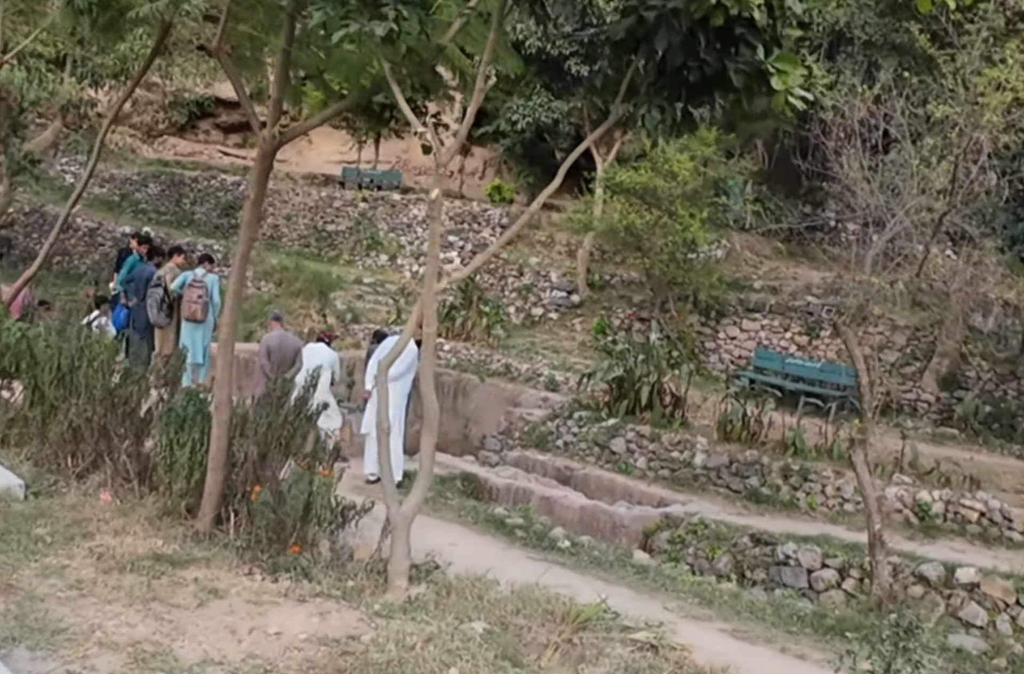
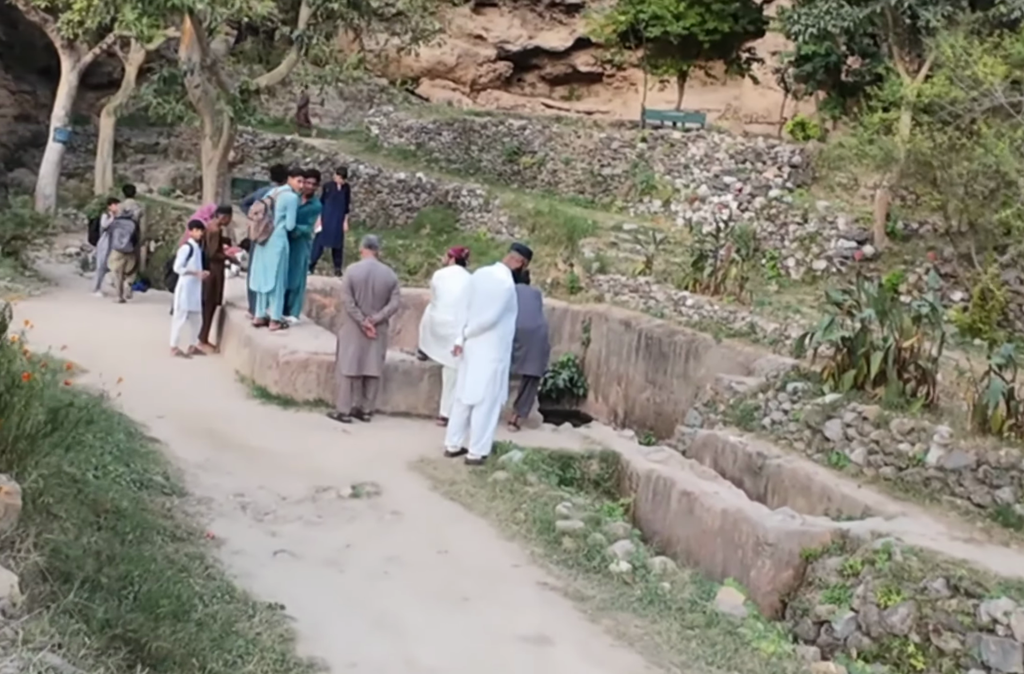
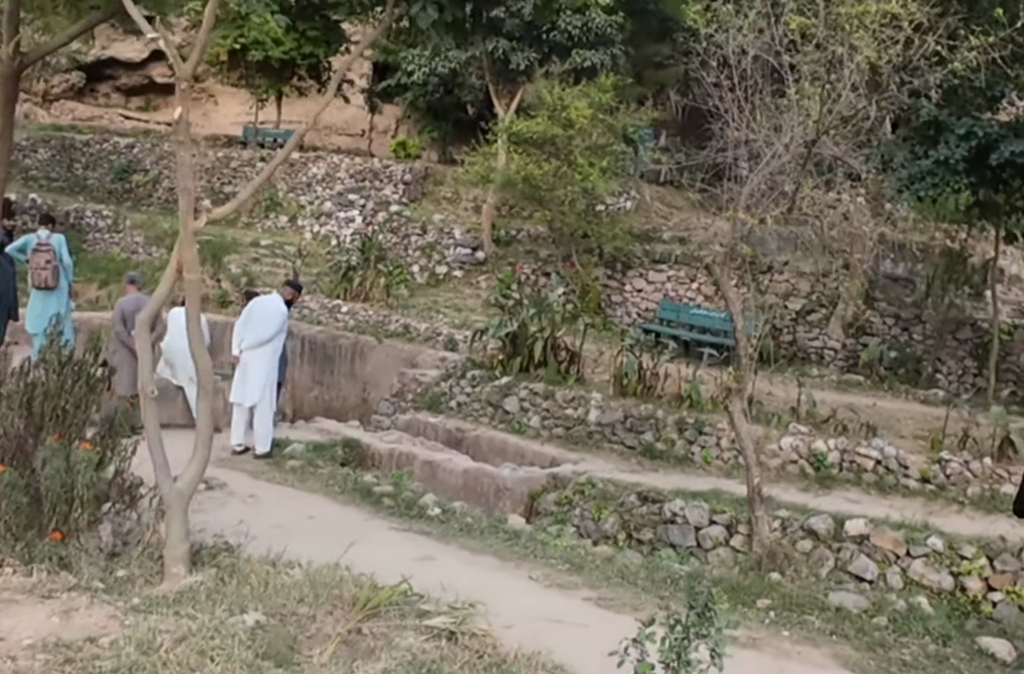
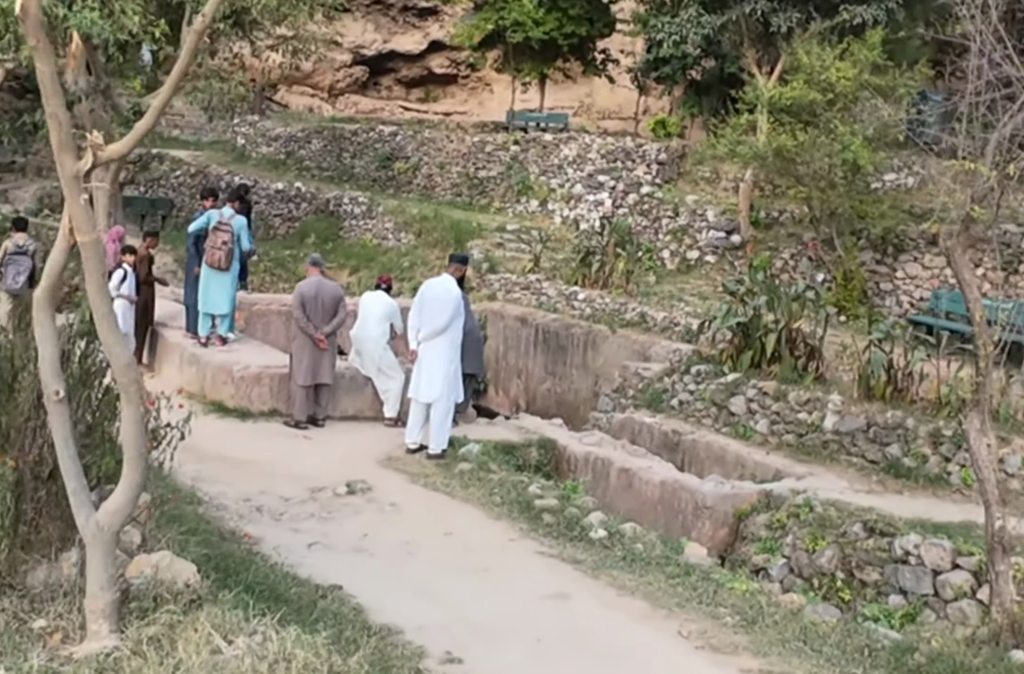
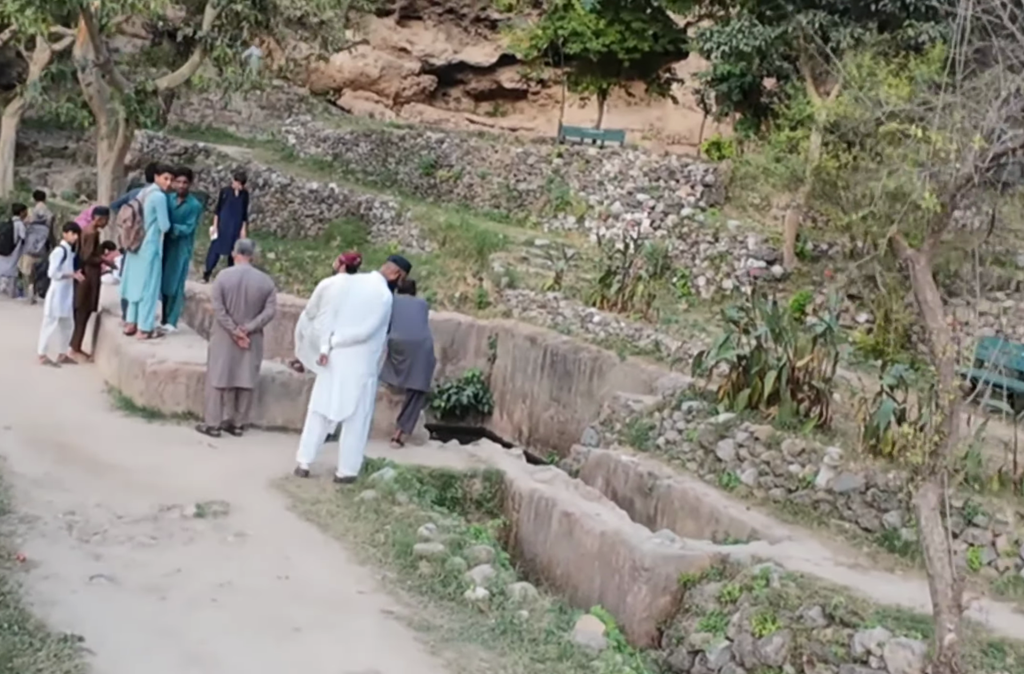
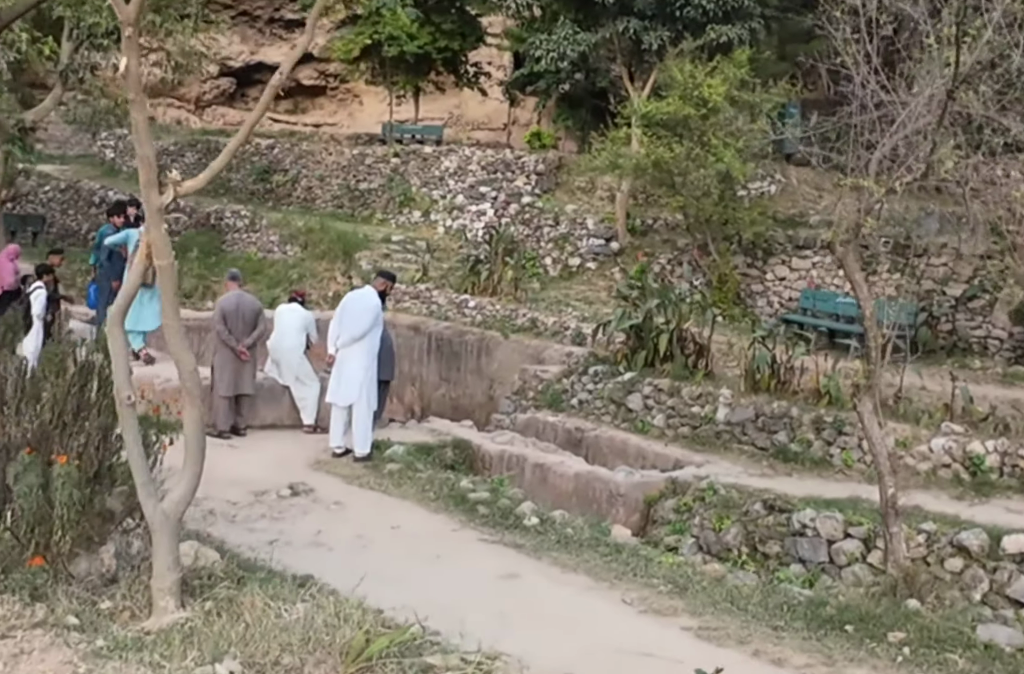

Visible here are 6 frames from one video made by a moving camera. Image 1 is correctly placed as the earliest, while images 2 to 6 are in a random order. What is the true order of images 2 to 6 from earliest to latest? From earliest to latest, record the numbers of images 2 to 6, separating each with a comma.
3, 6, 4, 2, 5
